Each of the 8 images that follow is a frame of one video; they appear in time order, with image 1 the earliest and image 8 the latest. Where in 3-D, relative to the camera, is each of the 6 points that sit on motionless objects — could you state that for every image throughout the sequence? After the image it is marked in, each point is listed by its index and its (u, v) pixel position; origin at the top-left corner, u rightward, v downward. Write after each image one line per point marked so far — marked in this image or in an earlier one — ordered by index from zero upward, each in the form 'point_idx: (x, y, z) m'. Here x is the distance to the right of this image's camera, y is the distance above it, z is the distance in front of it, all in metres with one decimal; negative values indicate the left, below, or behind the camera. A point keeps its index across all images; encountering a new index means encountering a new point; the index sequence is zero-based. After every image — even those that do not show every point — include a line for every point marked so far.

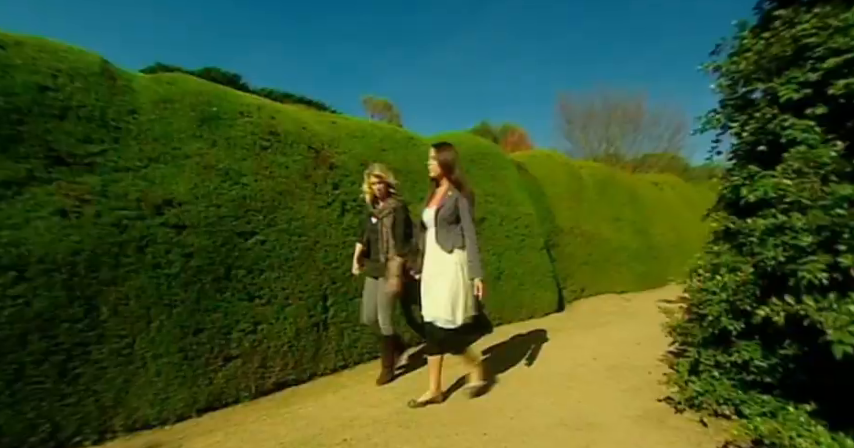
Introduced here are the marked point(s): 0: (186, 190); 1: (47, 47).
0: (-1.5, +0.2, +2.6) m
1: (-2.1, +1.0, +2.5) m
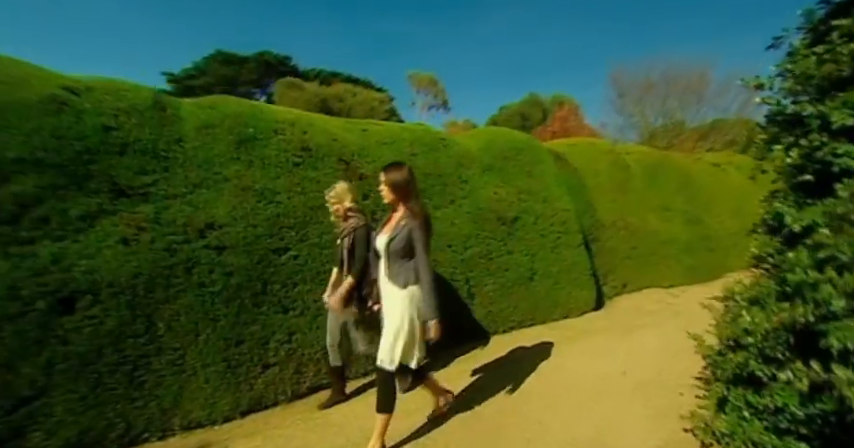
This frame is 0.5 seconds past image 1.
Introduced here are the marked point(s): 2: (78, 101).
0: (-1.3, 0.0, +2.8) m
1: (-2.0, +0.8, +2.8) m
2: (-2.1, +0.7, +2.7) m
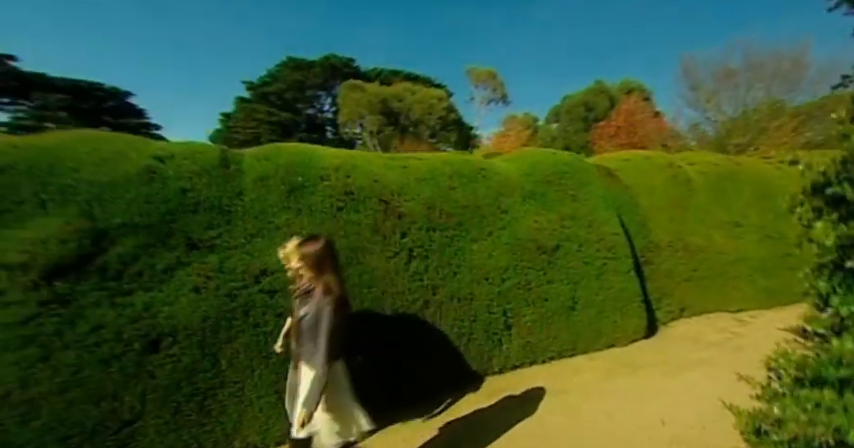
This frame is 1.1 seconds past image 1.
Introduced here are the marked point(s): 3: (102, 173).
0: (-1.1, -0.3, +3.1) m
1: (-1.8, +0.5, +3.2) m
2: (-1.9, +0.4, +3.1) m
3: (-2.2, +0.3, +2.9) m
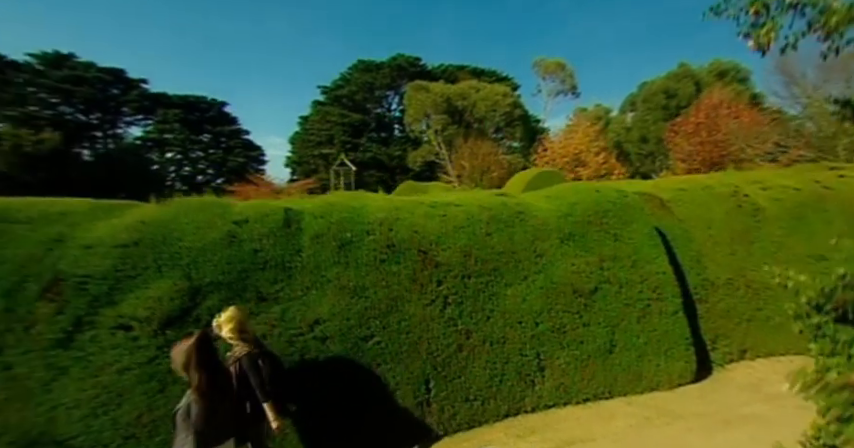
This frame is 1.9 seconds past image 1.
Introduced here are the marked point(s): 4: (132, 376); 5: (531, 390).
0: (-0.8, -0.7, +3.6) m
1: (-1.5, +0.1, +3.8) m
2: (-1.6, -0.1, +3.7) m
3: (-1.9, -0.1, +3.6) m
4: (-2.2, -1.1, +3.3) m
5: (+1.0, -1.6, +4.0) m
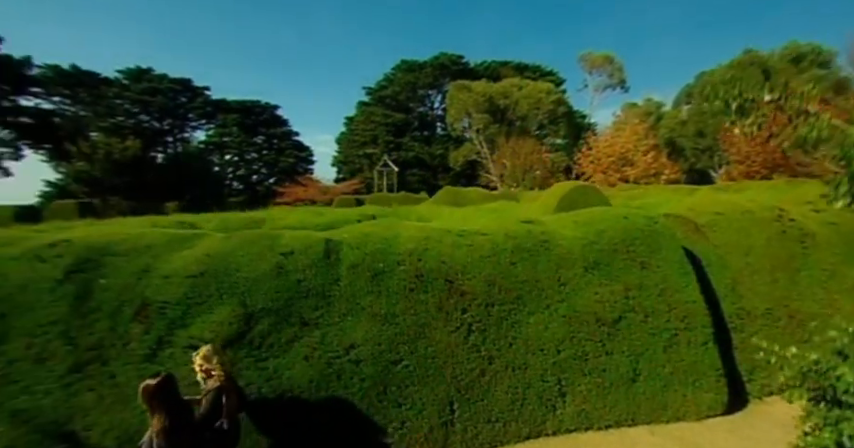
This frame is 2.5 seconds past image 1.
0: (-0.6, -1.1, +4.0) m
1: (-1.2, -0.2, +4.2) m
2: (-1.3, -0.4, +4.2) m
3: (-1.7, -0.5, +4.1) m
4: (-2.0, -1.4, +3.8) m
5: (+1.3, -1.9, +4.2) m
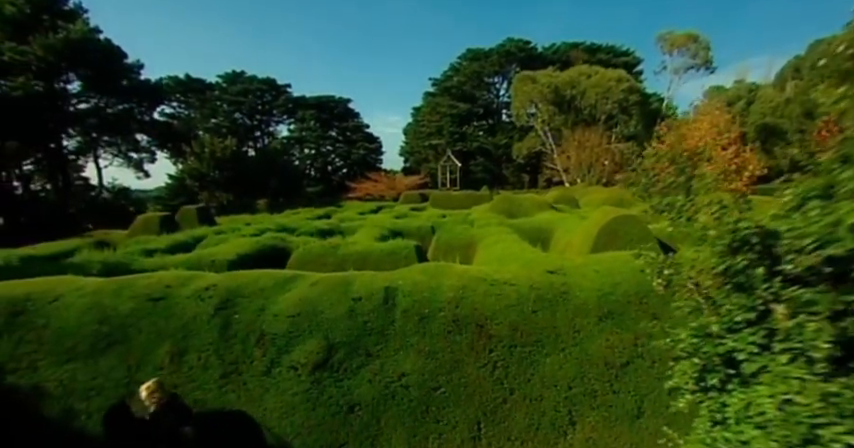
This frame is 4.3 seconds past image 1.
0: (-0.2, -1.8, +5.3) m
1: (-0.8, -0.9, +5.6) m
2: (-0.9, -1.1, +5.5) m
3: (-1.2, -1.1, +5.5) m
4: (-1.6, -2.1, +5.3) m
5: (+1.7, -2.6, +5.2) m
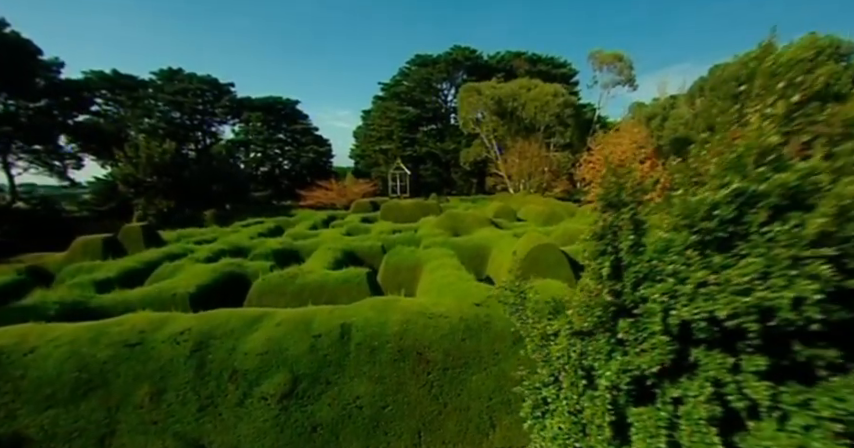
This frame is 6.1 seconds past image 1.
0: (-1.0, -2.5, +6.4) m
1: (-1.6, -1.7, +6.6) m
2: (-1.7, -1.8, +6.6) m
3: (-2.0, -1.9, +6.5) m
4: (-2.3, -2.9, +6.3) m
5: (+0.9, -3.3, +6.6) m
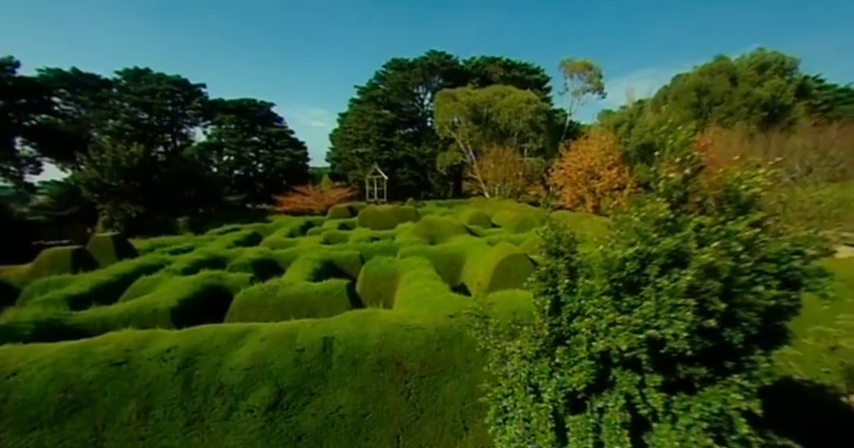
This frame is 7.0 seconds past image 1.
0: (-1.3, -2.8, +6.8) m
1: (-2.0, -2.0, +7.0) m
2: (-2.1, -2.2, +7.0) m
3: (-2.4, -2.3, +6.9) m
4: (-2.7, -3.3, +6.6) m
5: (+0.6, -3.6, +7.1) m
